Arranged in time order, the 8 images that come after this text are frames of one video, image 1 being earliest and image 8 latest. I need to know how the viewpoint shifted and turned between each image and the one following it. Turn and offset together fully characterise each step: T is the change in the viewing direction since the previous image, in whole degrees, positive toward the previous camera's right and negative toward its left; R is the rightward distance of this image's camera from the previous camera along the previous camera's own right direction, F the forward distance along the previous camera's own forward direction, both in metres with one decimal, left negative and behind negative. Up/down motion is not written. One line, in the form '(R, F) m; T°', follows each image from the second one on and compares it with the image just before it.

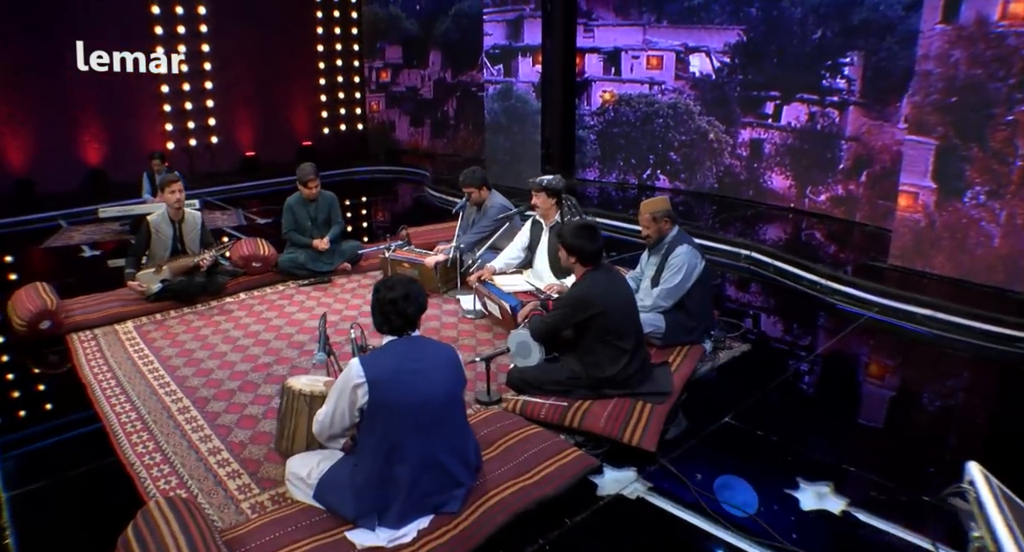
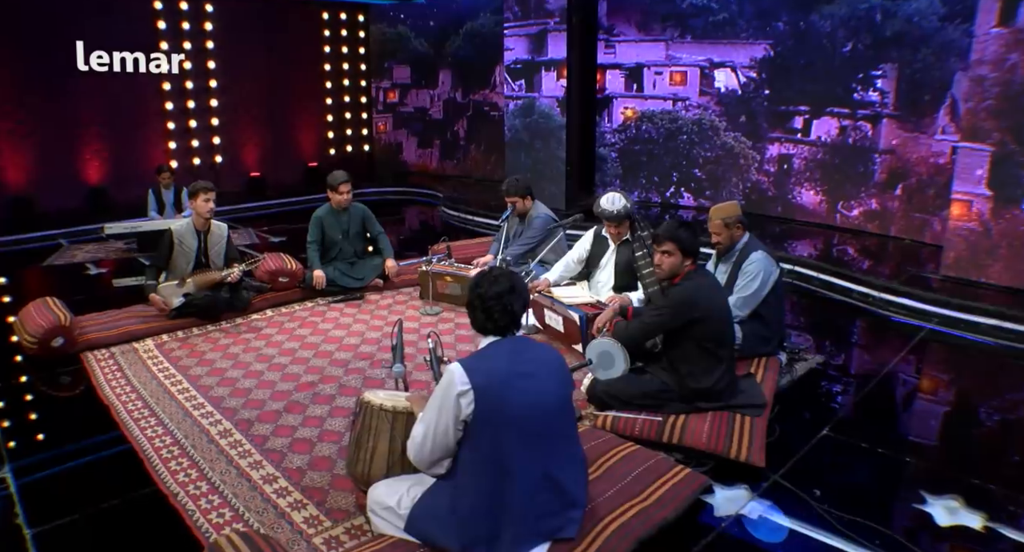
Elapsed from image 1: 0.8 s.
(-0.5, +0.3) m; +1°
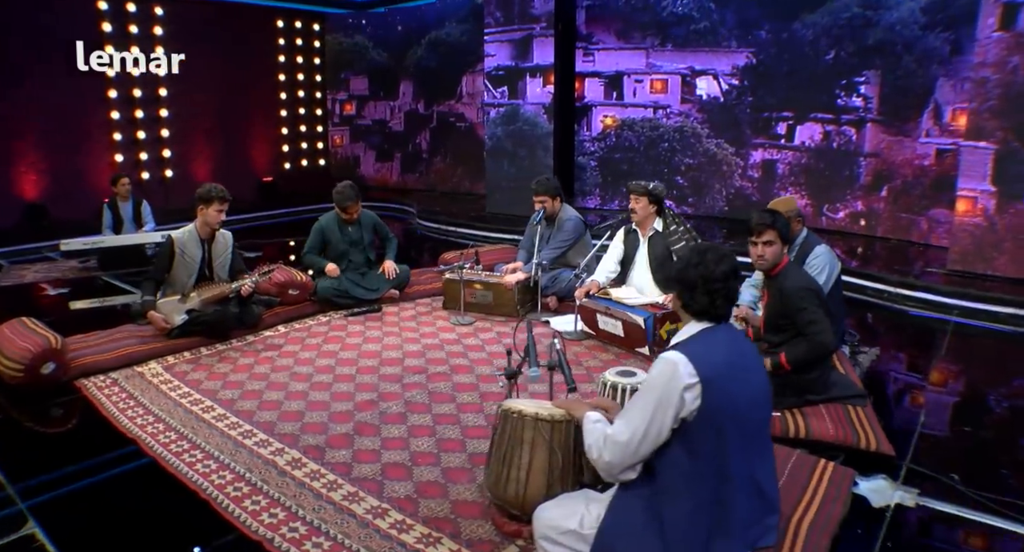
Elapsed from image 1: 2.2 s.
(-0.9, +0.4) m; +7°
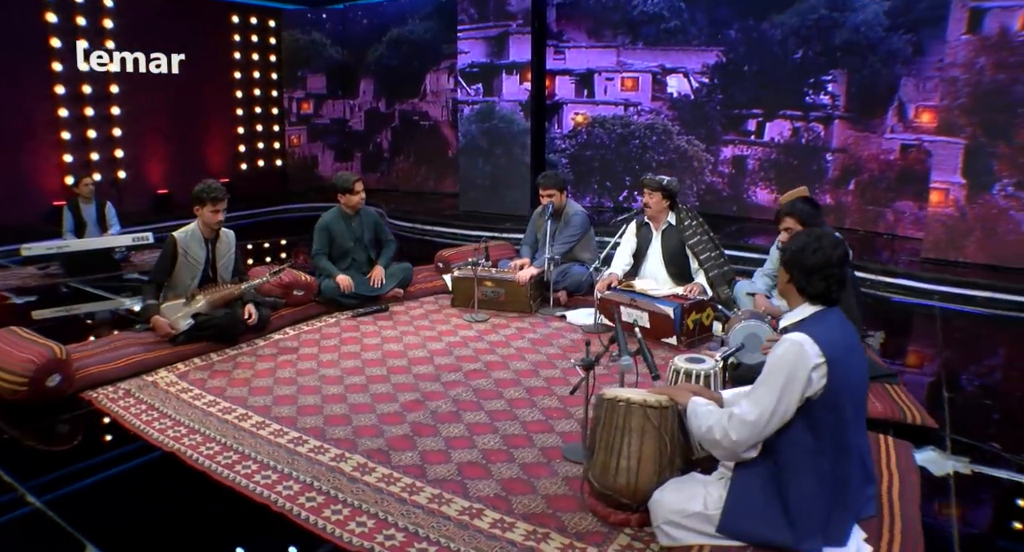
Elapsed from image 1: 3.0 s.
(-0.6, +0.1) m; +6°
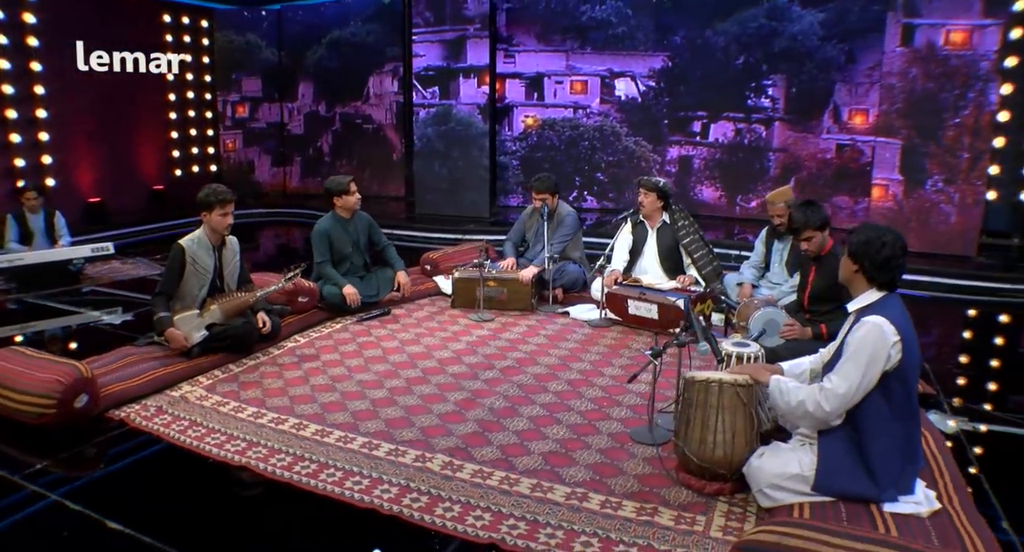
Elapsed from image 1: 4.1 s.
(-0.7, 0.0) m; +8°
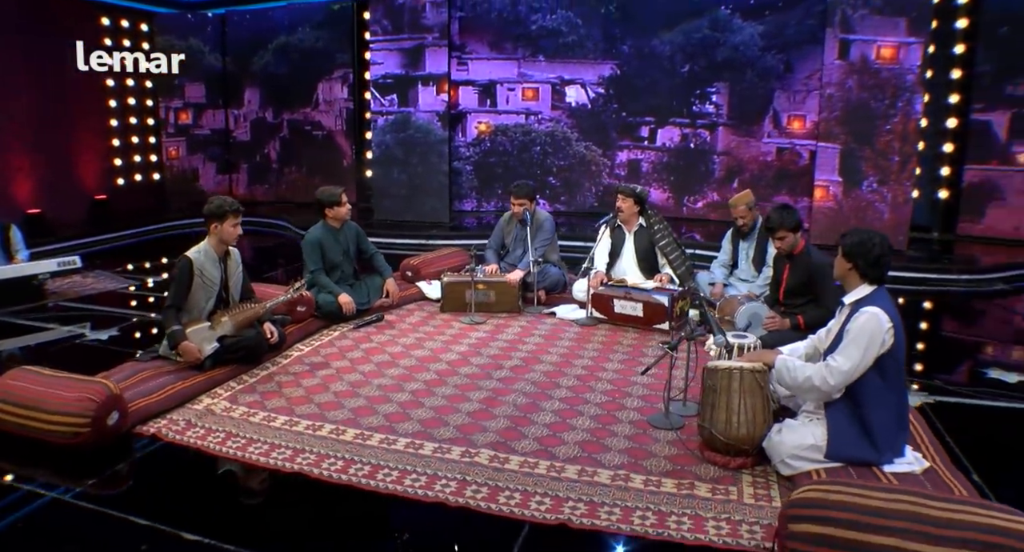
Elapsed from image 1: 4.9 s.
(-0.4, -0.2) m; +6°
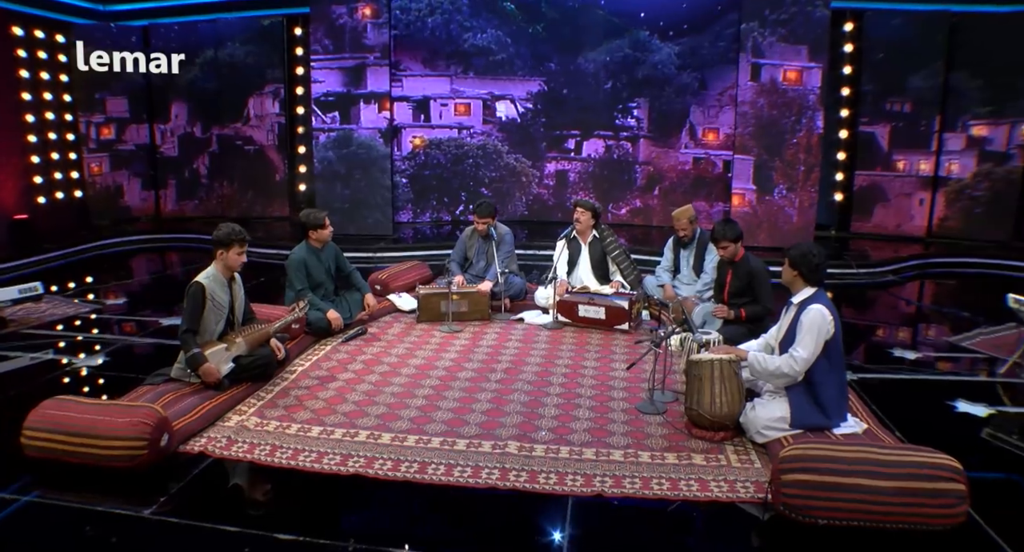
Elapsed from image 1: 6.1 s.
(-0.5, -0.4) m; +8°
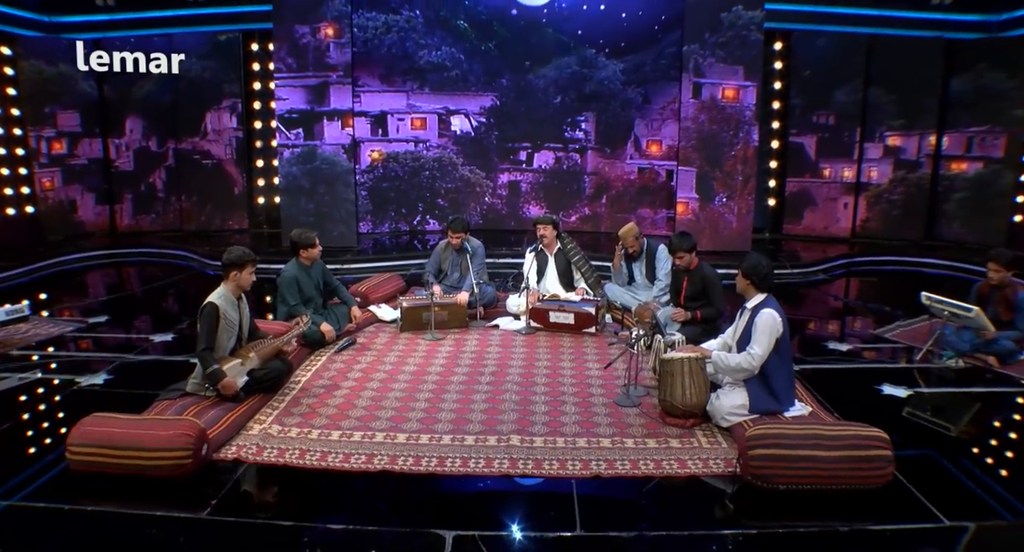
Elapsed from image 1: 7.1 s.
(-0.3, -0.4) m; +5°
